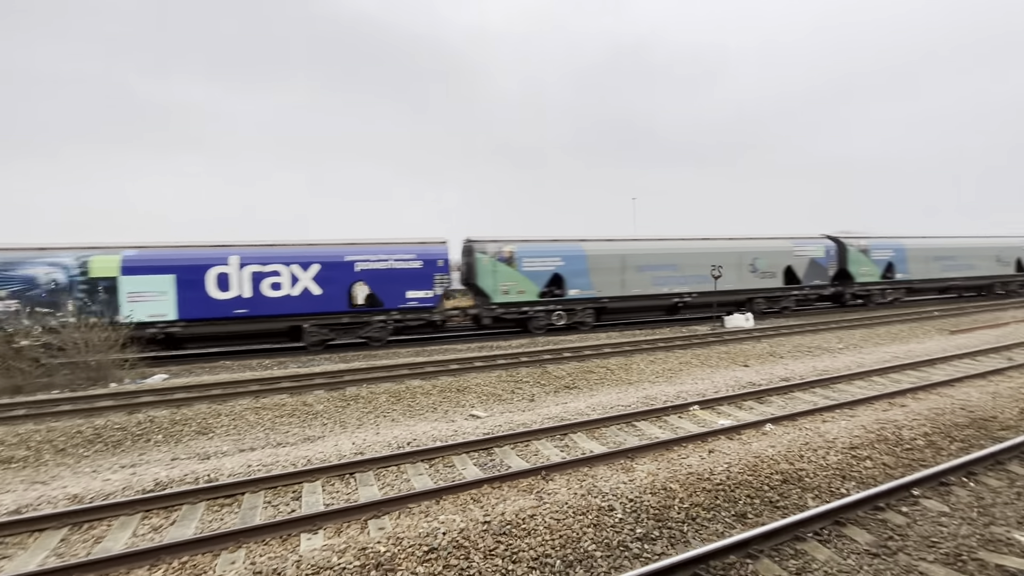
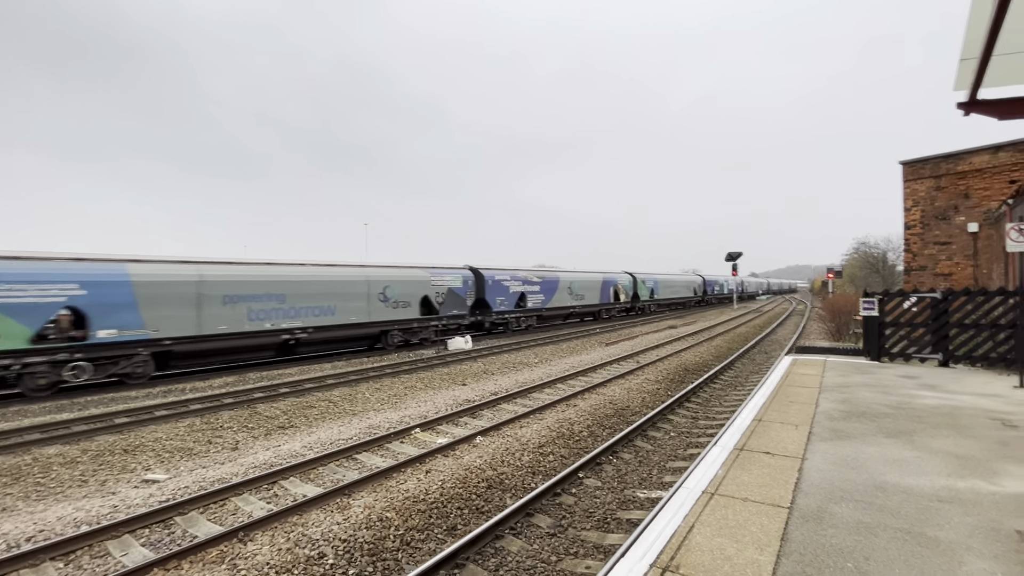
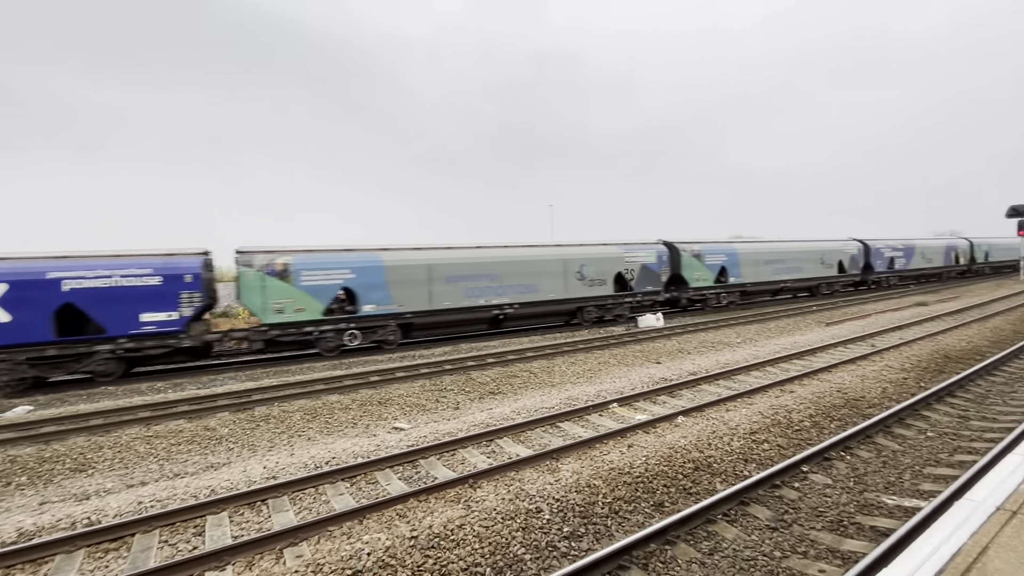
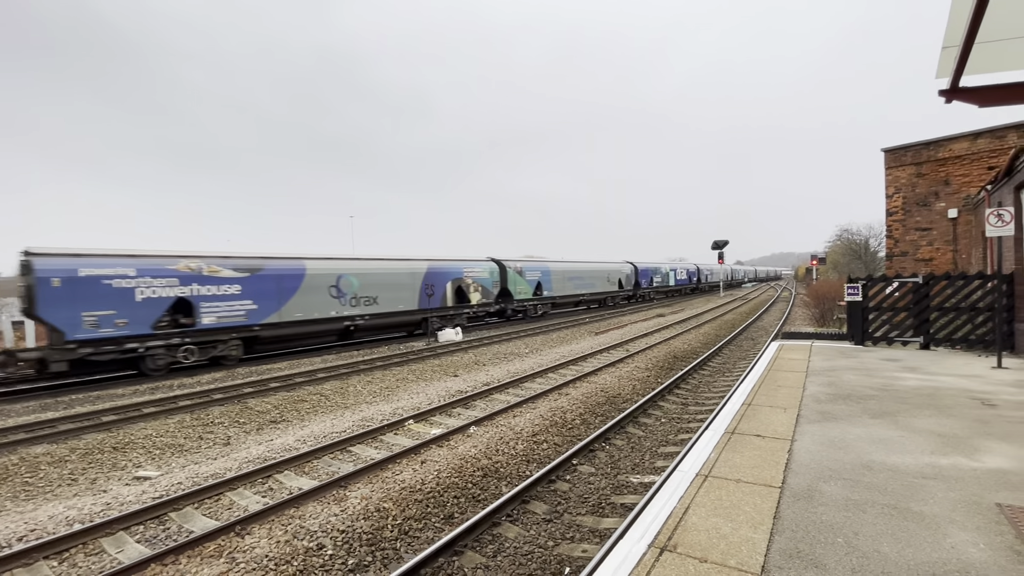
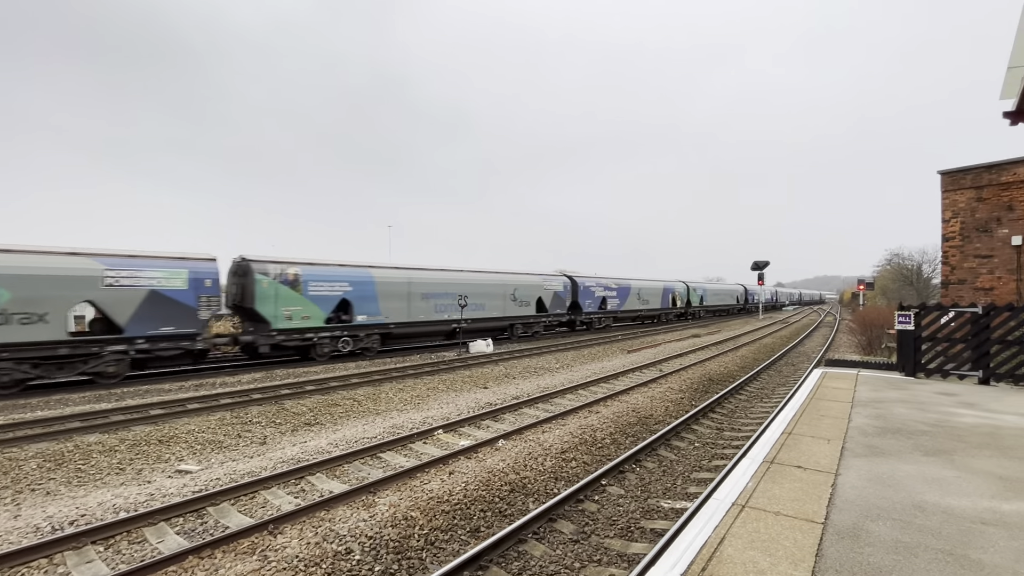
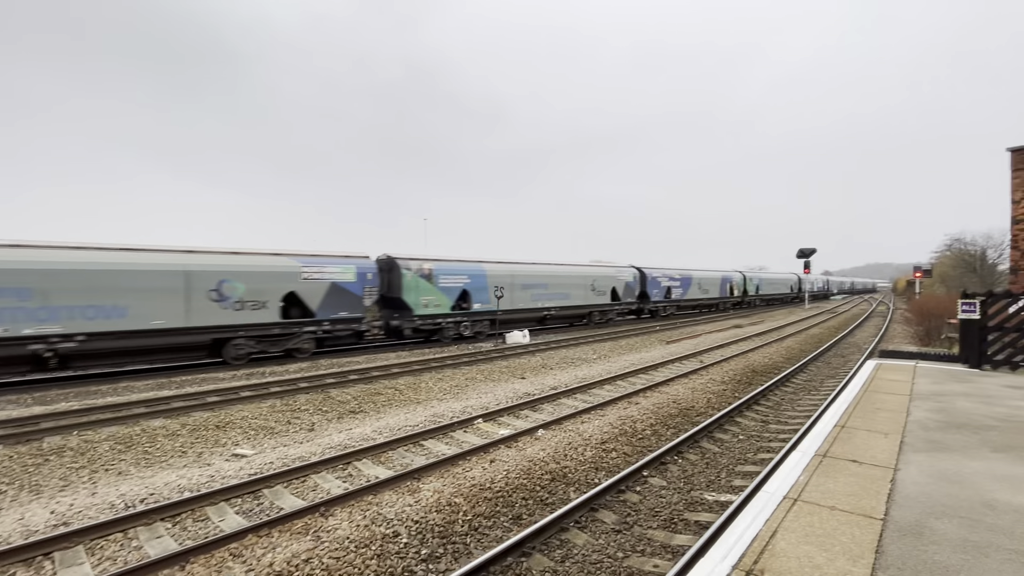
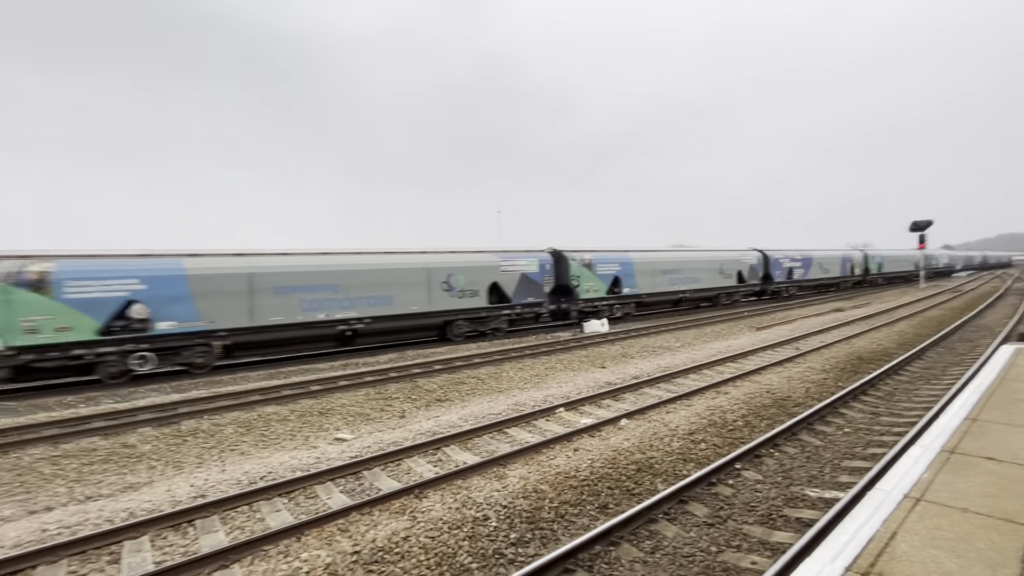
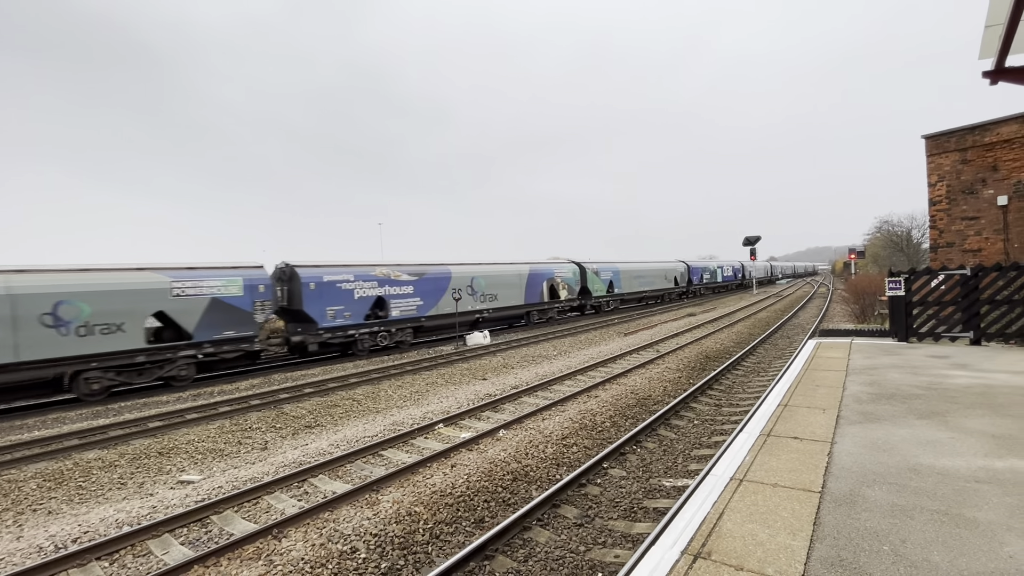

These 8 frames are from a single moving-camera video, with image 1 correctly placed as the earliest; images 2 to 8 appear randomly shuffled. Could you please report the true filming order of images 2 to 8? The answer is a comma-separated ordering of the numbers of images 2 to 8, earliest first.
3, 7, 6, 5, 2, 8, 4
